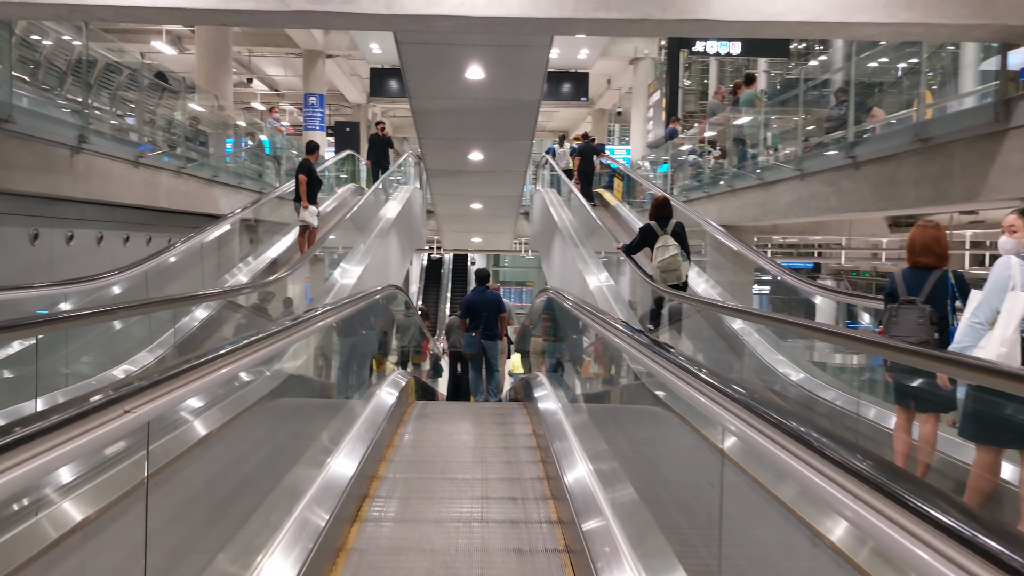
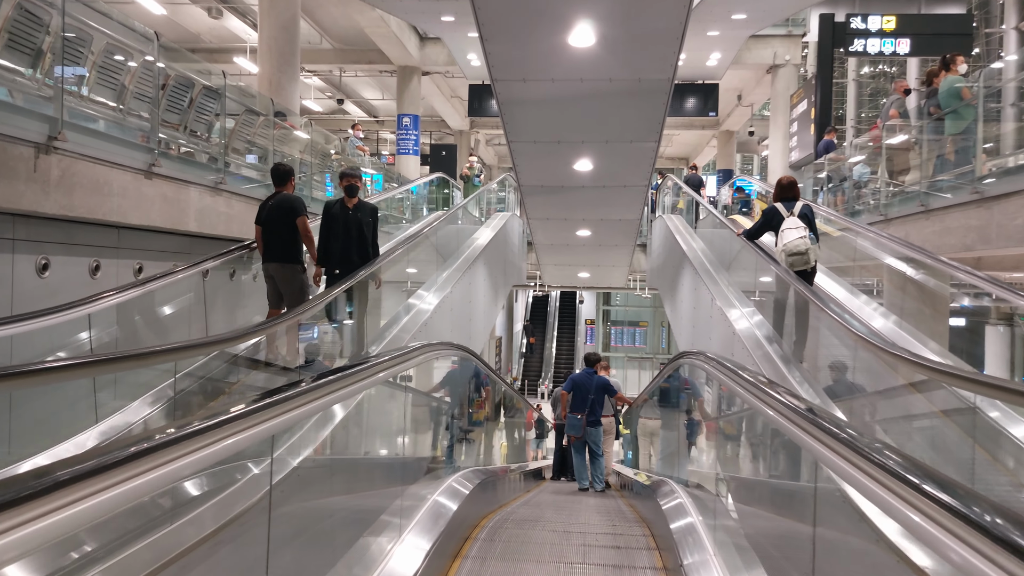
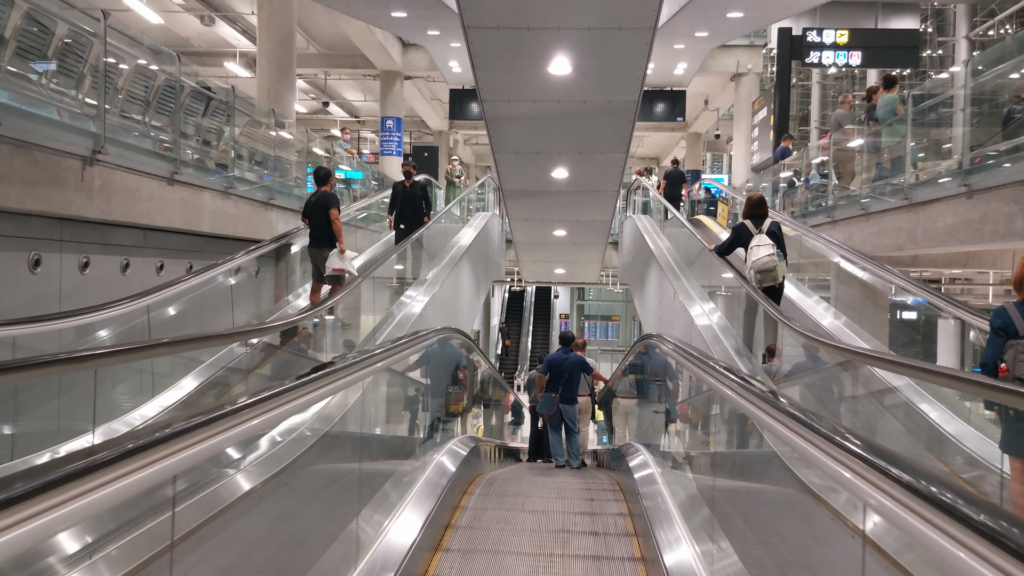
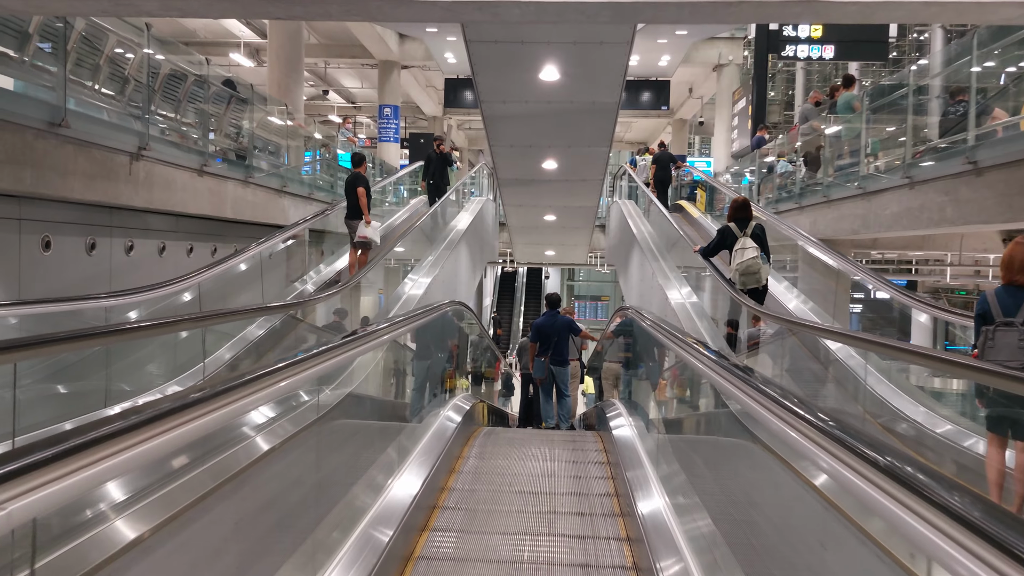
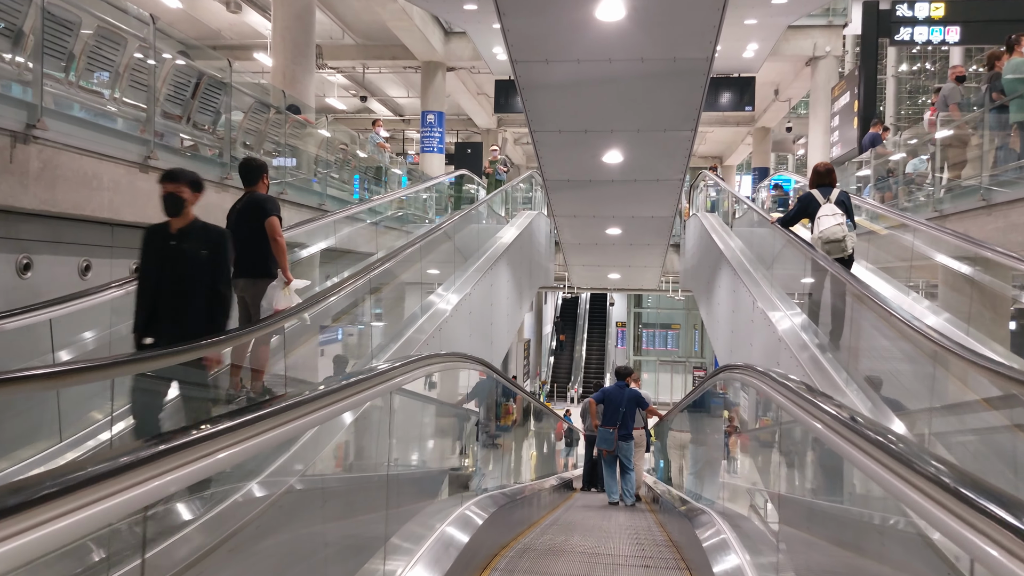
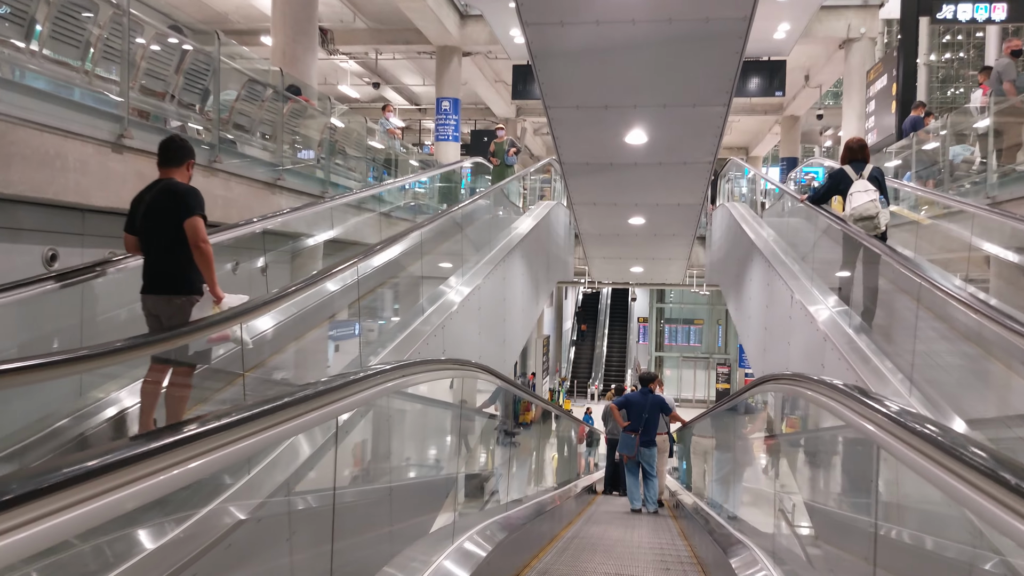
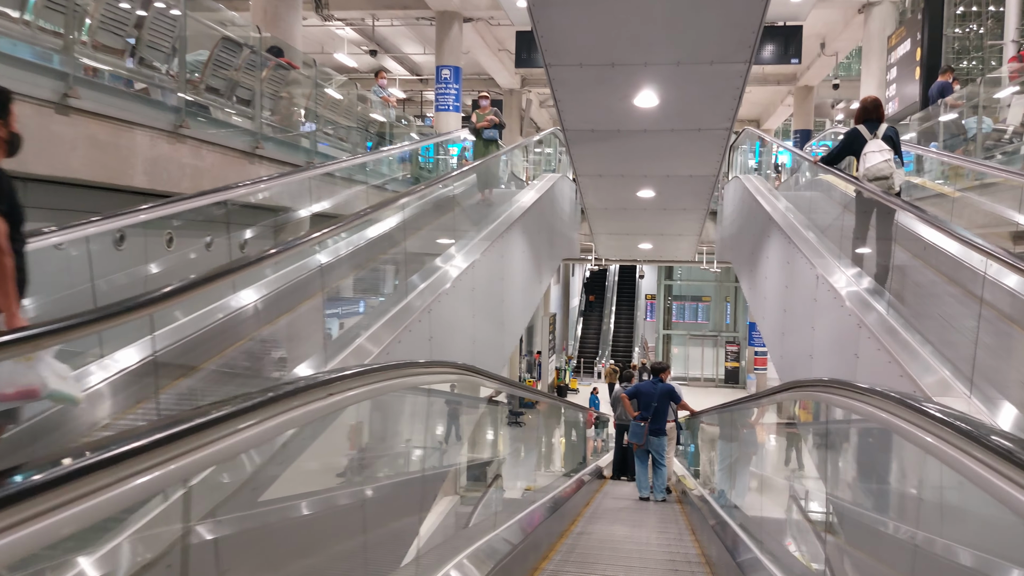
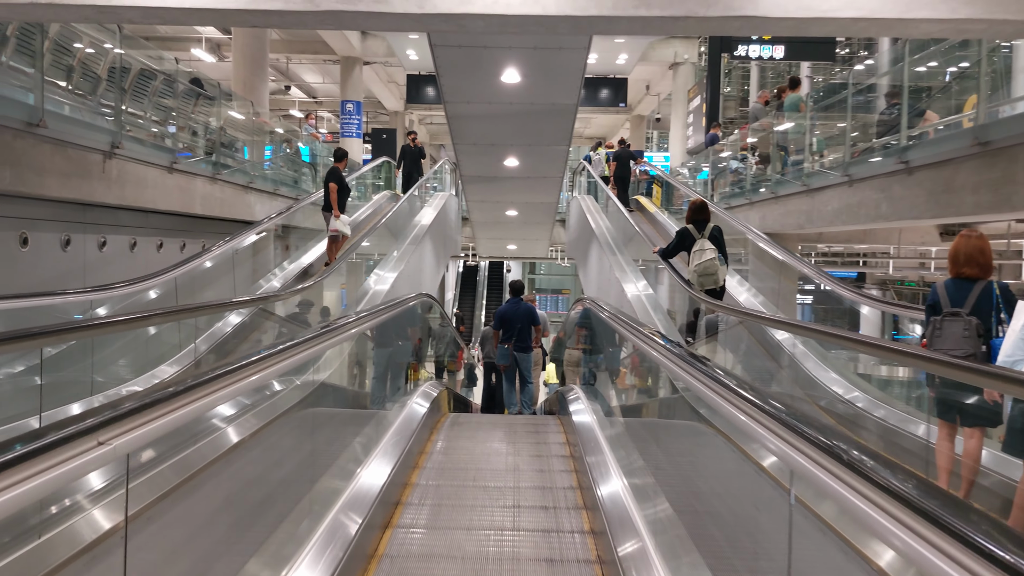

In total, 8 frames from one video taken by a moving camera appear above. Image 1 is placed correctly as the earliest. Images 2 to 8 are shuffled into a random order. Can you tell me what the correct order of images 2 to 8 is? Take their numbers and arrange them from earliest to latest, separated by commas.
8, 4, 3, 2, 5, 6, 7
